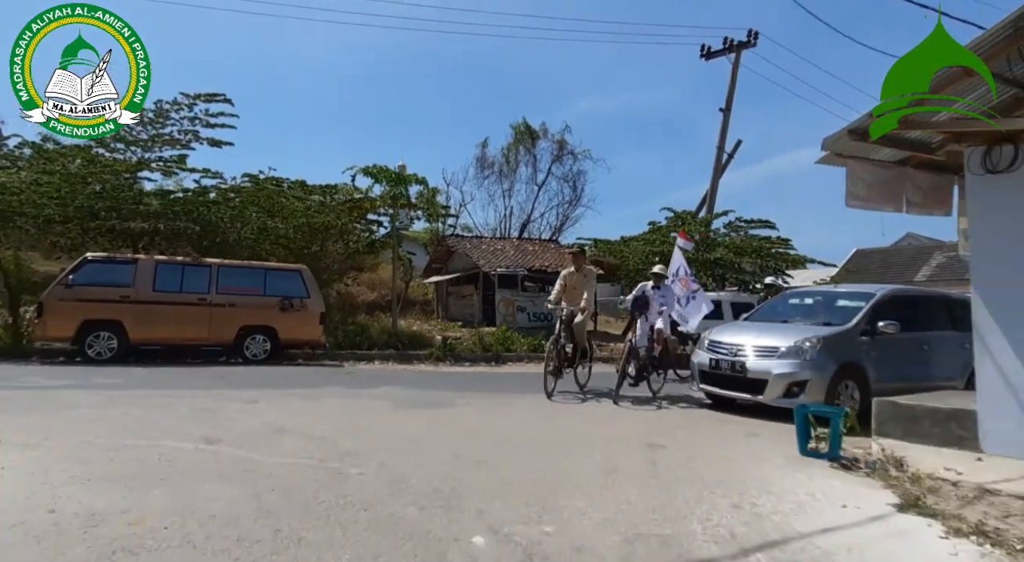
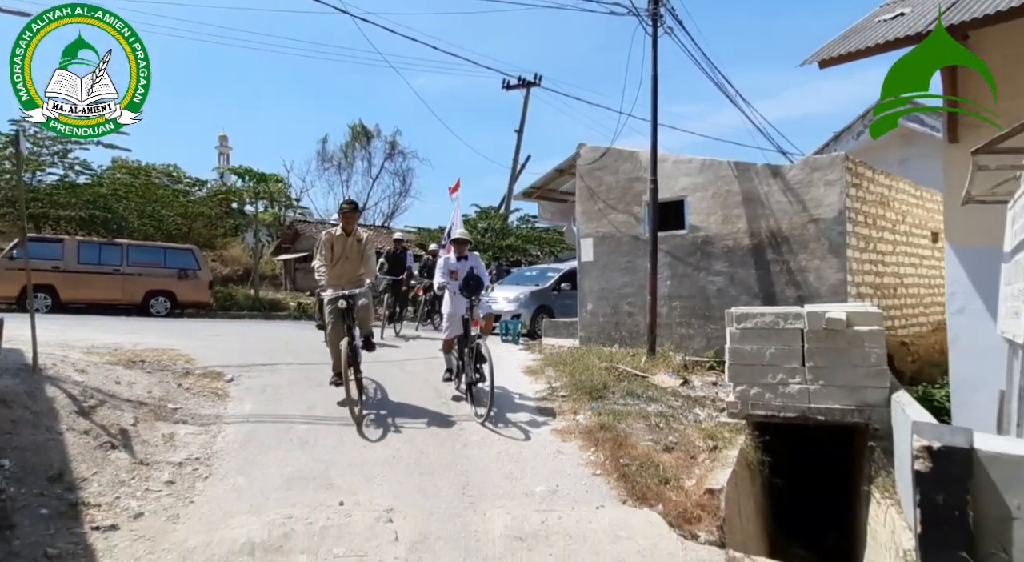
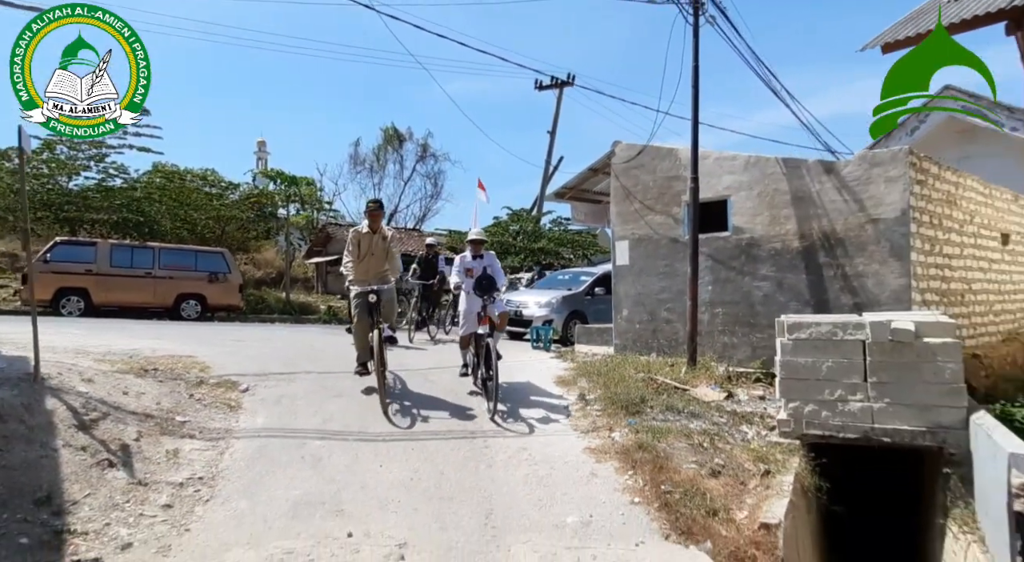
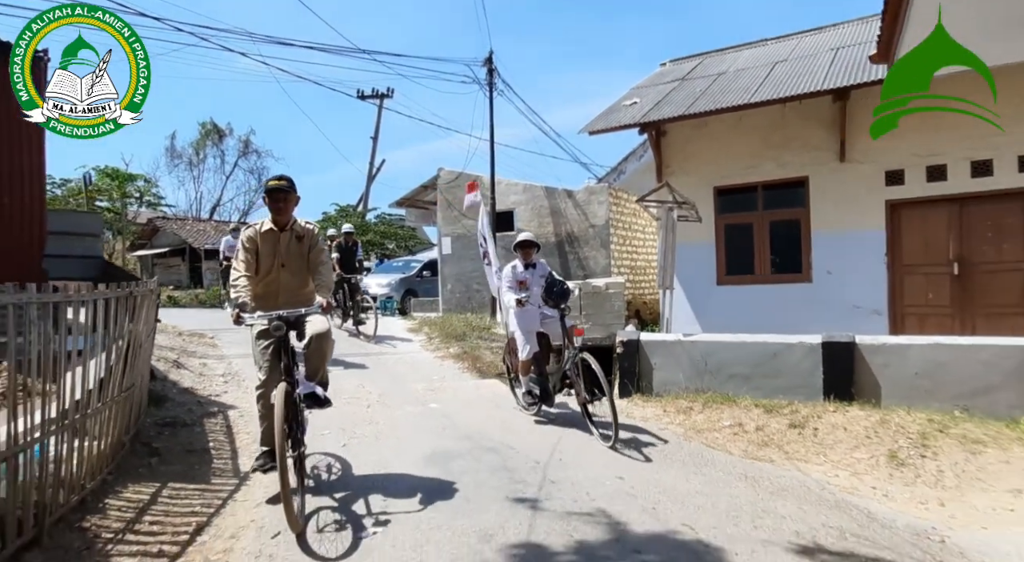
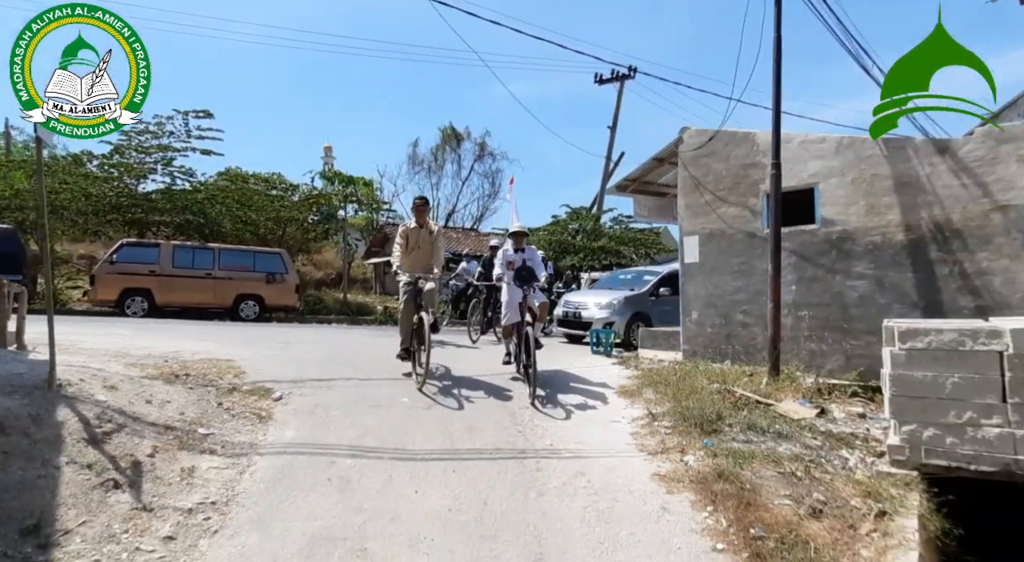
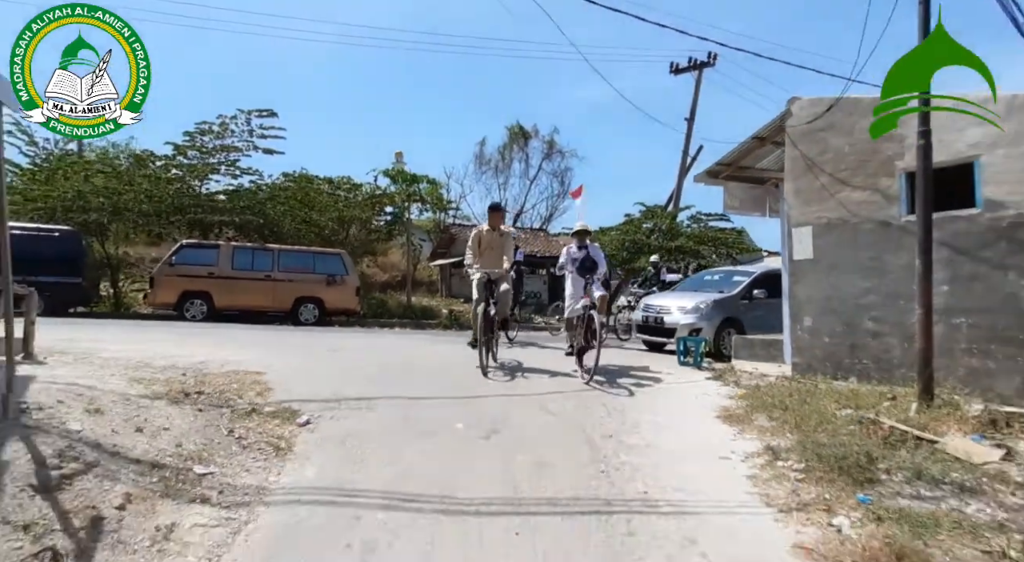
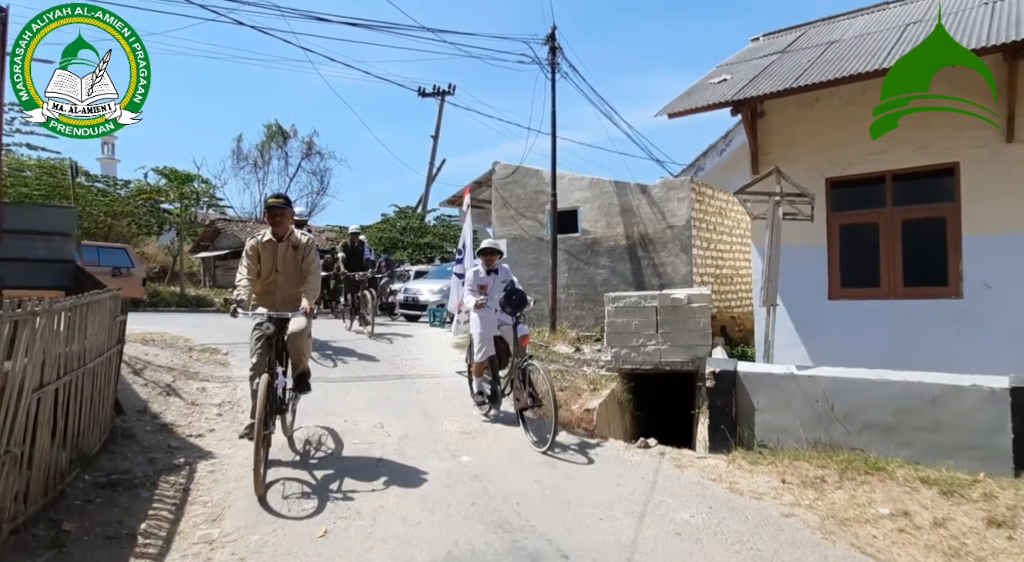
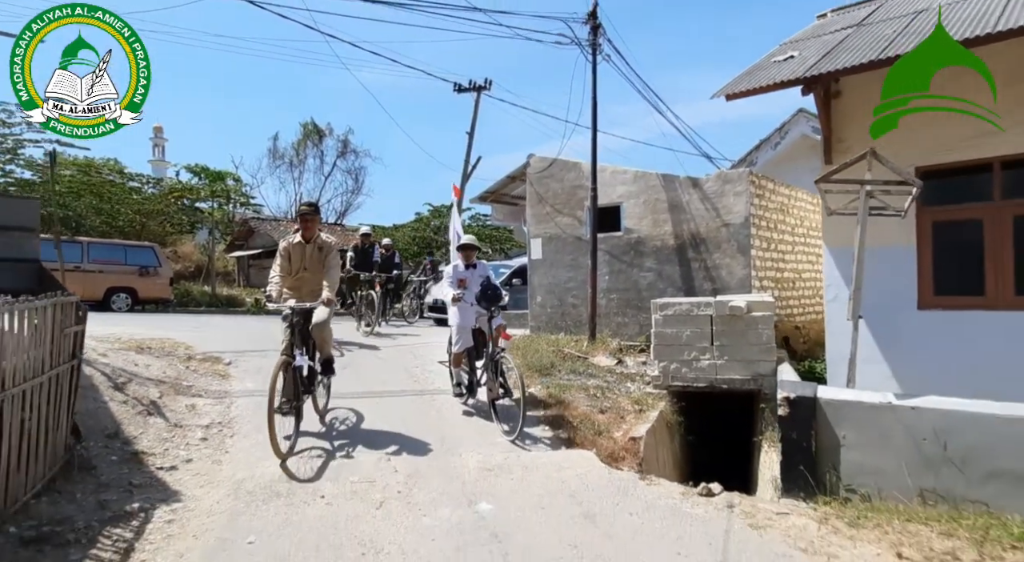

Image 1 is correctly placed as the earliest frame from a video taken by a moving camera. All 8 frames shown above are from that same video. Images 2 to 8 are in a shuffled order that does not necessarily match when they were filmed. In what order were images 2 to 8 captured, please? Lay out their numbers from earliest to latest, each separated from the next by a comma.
6, 5, 3, 2, 8, 7, 4
